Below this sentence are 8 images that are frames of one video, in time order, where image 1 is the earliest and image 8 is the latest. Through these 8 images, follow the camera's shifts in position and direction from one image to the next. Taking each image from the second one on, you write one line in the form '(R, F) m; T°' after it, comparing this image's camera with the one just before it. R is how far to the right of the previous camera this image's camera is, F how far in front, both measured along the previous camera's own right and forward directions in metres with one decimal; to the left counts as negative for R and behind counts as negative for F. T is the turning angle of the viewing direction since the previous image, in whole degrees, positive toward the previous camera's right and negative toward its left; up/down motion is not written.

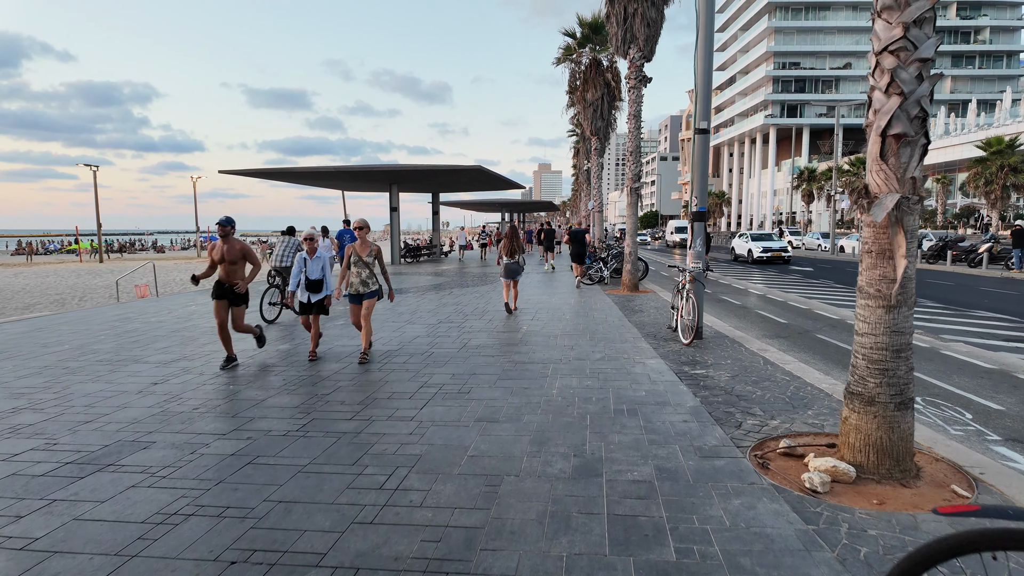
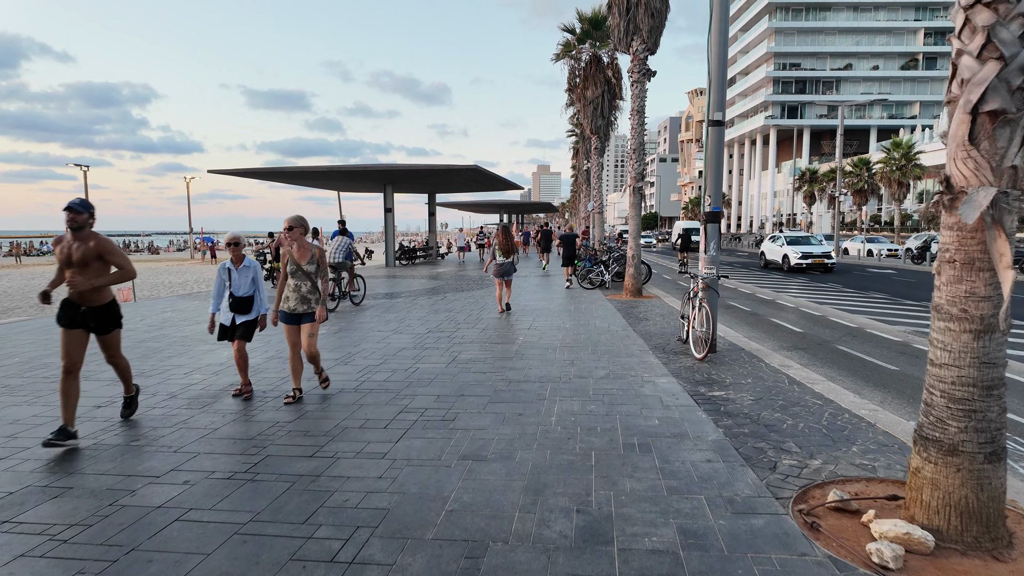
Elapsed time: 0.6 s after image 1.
(+0.1, +0.7) m; 0°
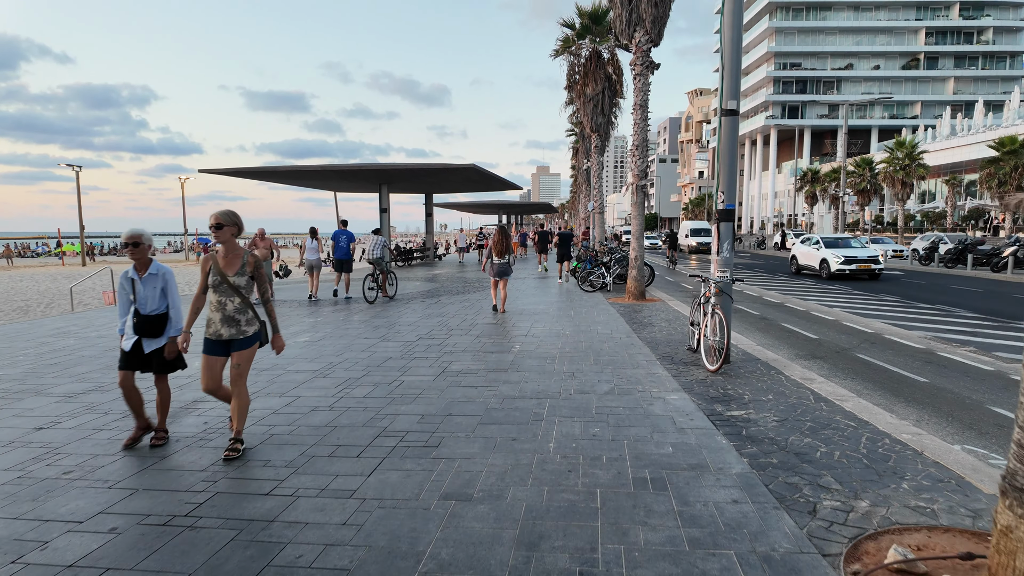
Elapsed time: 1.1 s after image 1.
(+0.1, +0.6) m; 0°
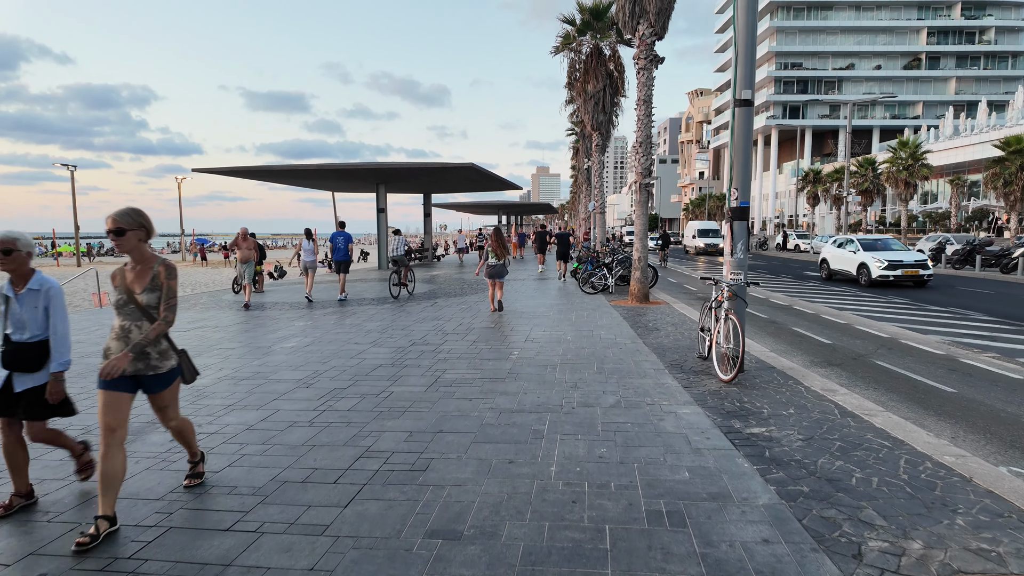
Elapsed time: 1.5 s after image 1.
(0.0, +0.4) m; 0°
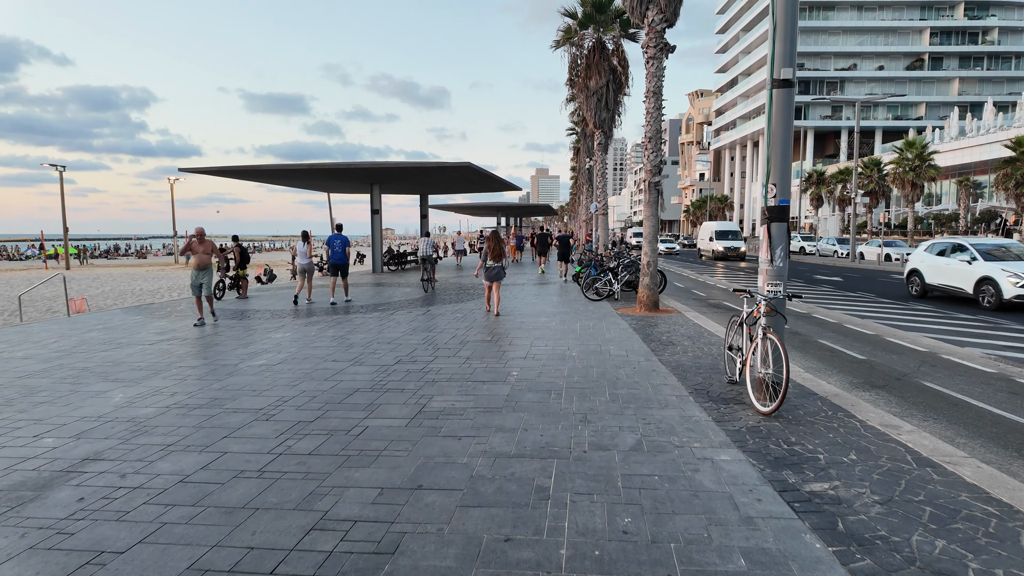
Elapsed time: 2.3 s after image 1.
(0.0, +0.9) m; 0°
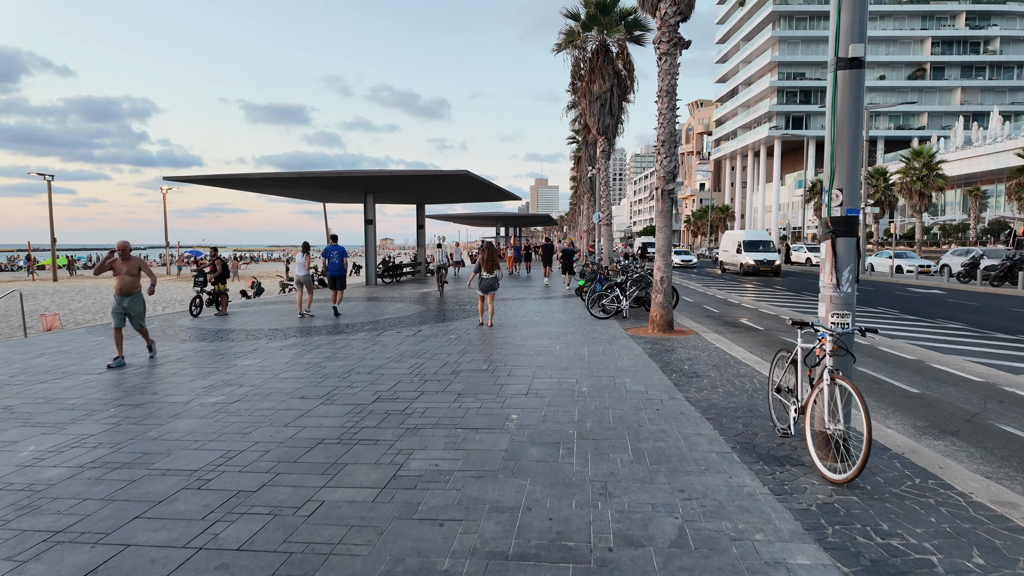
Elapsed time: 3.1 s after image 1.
(0.0, +1.0) m; 0°
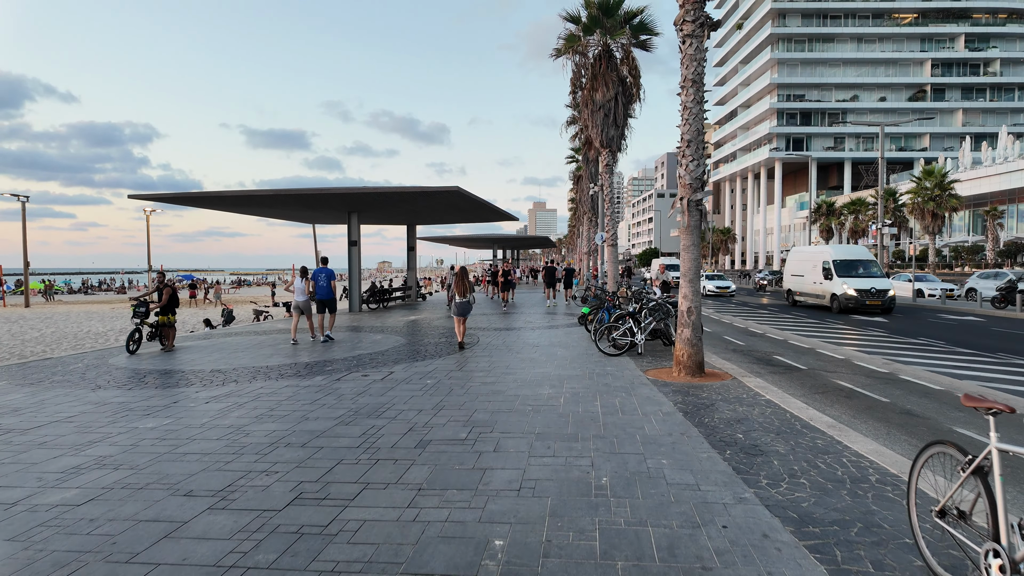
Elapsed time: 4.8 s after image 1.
(+0.1, +1.9) m; 0°
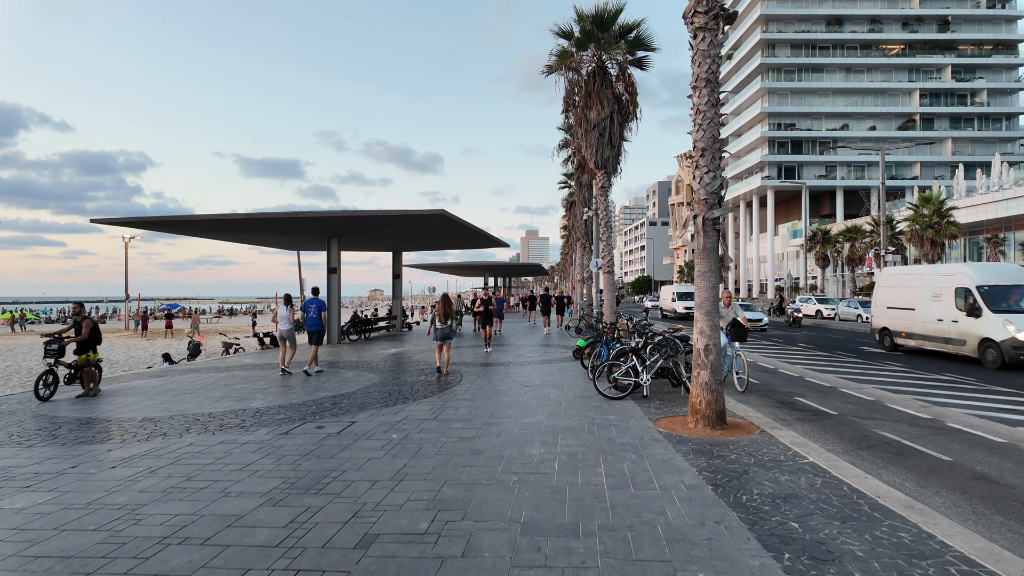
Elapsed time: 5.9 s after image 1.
(+0.1, +1.3) m; +1°
